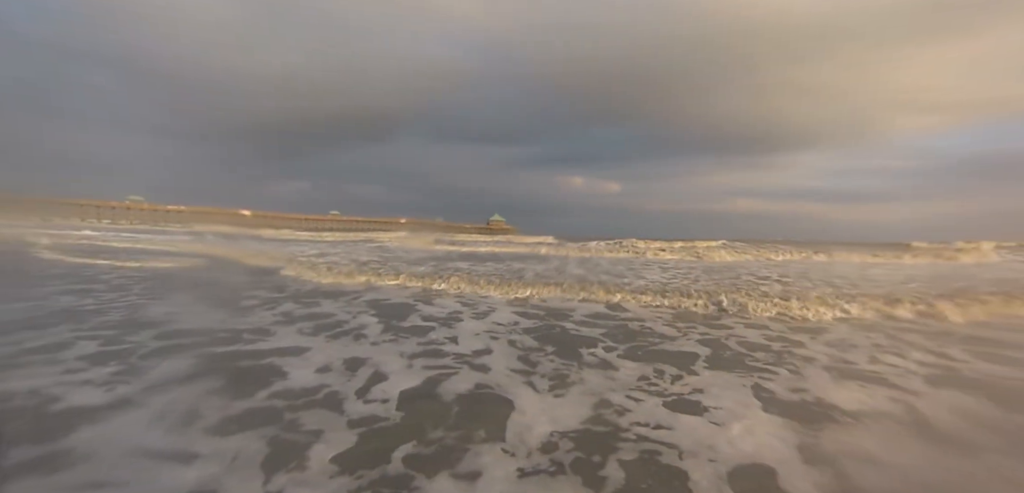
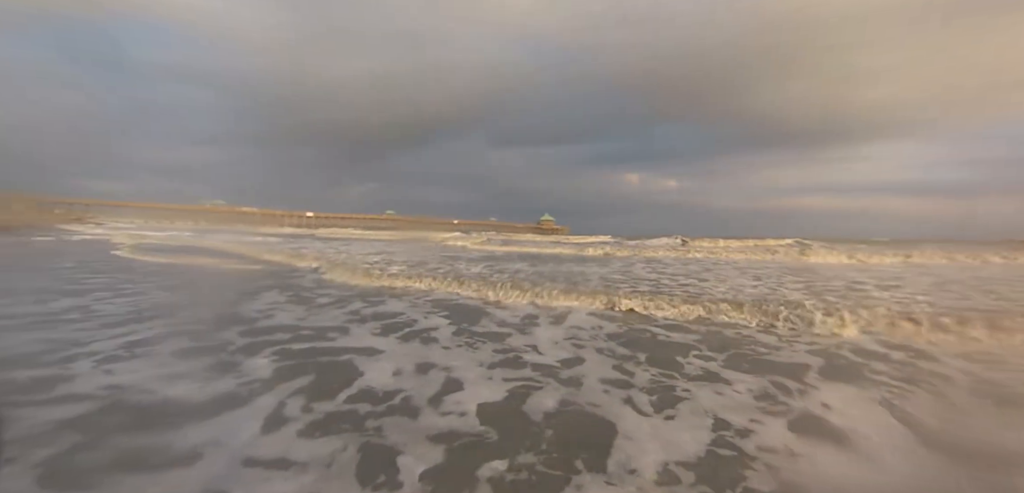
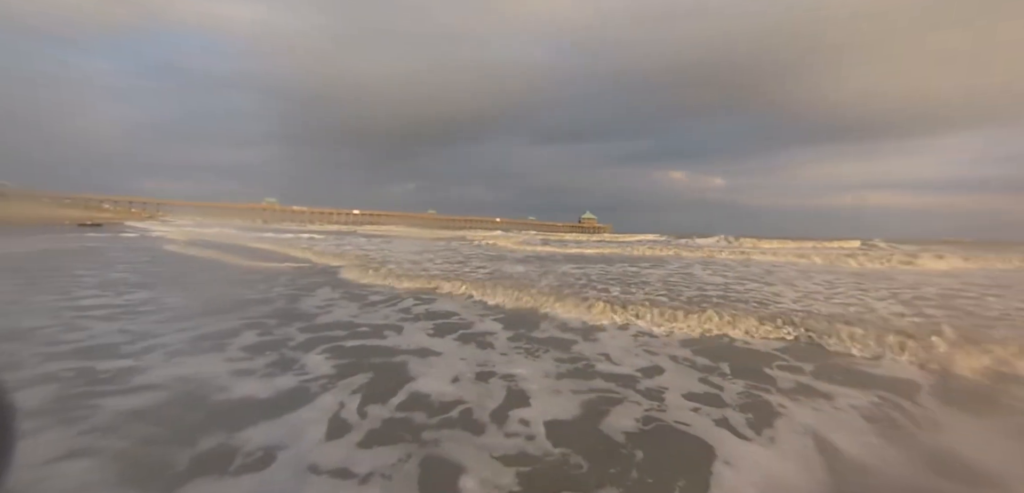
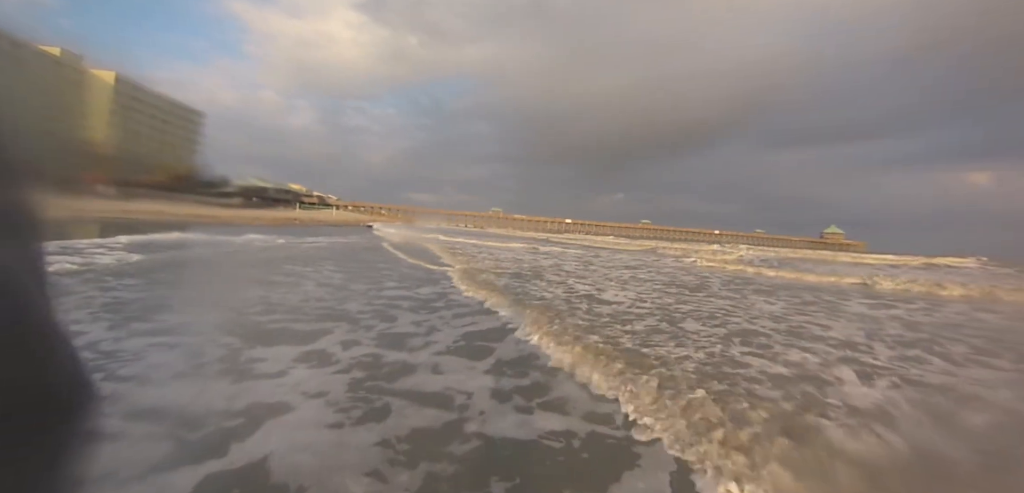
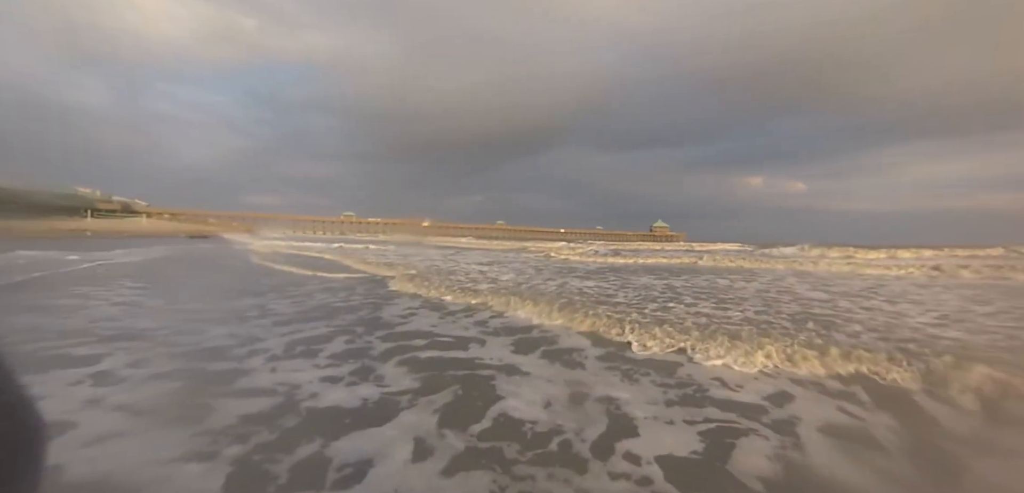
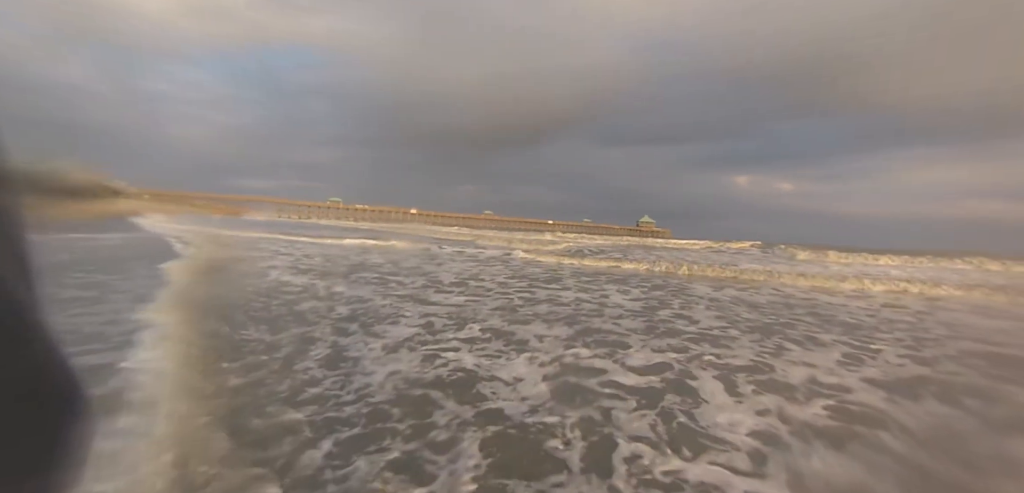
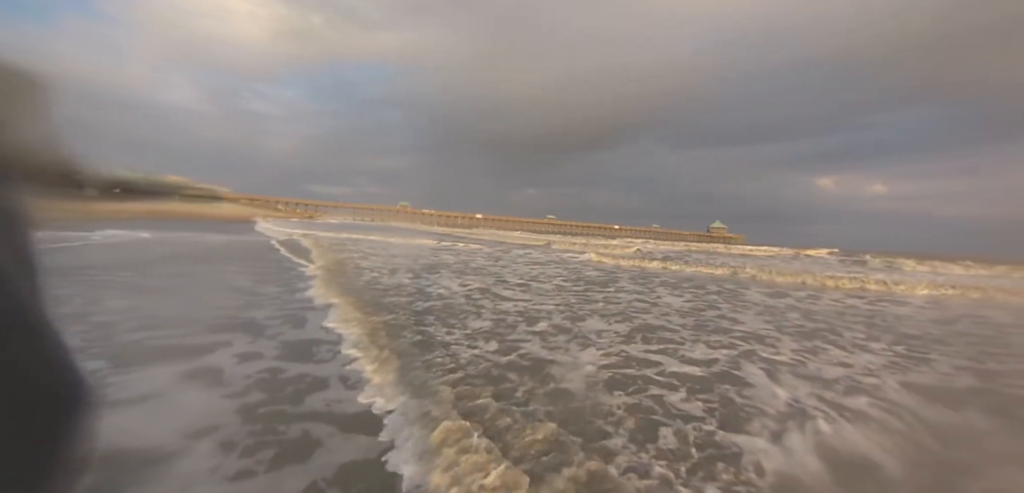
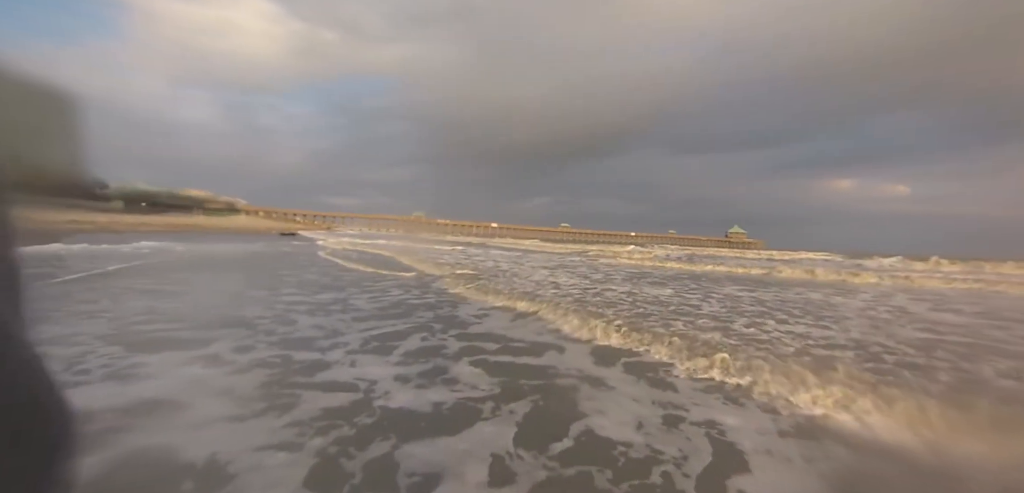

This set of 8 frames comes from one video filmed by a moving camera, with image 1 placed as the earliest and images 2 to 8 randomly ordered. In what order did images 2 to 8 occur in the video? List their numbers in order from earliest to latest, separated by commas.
2, 3, 5, 8, 4, 7, 6
